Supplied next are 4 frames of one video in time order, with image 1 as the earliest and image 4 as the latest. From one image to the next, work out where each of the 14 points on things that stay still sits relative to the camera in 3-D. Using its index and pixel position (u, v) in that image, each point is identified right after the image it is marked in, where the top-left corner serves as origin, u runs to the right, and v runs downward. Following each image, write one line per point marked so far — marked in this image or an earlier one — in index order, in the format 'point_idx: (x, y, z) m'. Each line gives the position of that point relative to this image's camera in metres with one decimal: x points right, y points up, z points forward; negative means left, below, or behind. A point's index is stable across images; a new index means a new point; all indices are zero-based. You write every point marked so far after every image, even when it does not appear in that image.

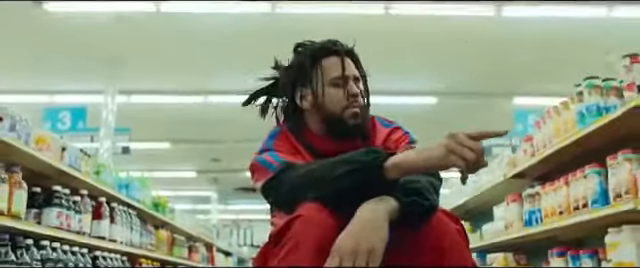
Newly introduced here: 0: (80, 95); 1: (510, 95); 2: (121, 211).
0: (-2.8, +0.5, +7.8) m
1: (+2.3, +0.5, +8.2) m
2: (-1.1, -0.5, +3.8) m
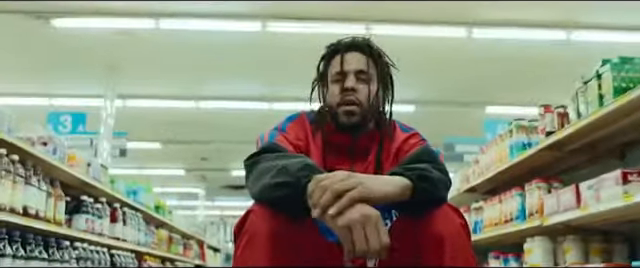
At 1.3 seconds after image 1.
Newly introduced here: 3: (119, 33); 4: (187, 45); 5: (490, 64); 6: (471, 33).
0: (-3.0, +0.4, +8.3) m
1: (+2.2, +0.4, +8.8) m
2: (-1.2, -0.5, +4.3) m
3: (-2.0, +1.0, +6.5) m
4: (-1.4, +0.9, +6.9) m
5: (+1.9, +0.8, +7.5) m
6: (+1.5, +1.0, +6.7) m
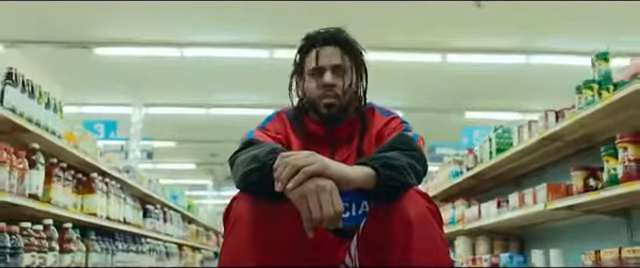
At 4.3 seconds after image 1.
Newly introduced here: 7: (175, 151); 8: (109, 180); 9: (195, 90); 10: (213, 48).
0: (-3.0, +0.4, +9.5) m
1: (+2.1, +0.4, +10.0) m
2: (-1.2, -0.7, +5.6) m
3: (-2.0, +0.9, +7.8) m
4: (-1.4, +0.8, +8.1) m
5: (+1.9, +0.7, +8.7) m
6: (+1.5, +0.9, +7.9) m
7: (-2.5, -0.3, +11.8) m
8: (-1.1, -0.2, +3.6) m
9: (-1.7, +0.6, +9.1) m
10: (-1.2, +1.0, +7.4) m
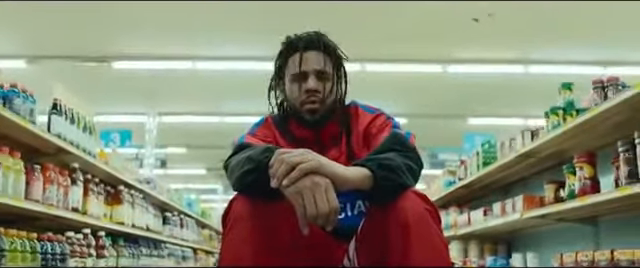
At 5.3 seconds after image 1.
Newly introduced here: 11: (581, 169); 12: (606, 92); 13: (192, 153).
0: (-2.9, +0.2, +9.9) m
1: (+2.2, +0.3, +10.4) m
2: (-1.2, -0.8, +5.9) m
3: (-1.9, +0.8, +8.2) m
4: (-1.3, +0.7, +8.5) m
5: (+2.0, +0.6, +9.1) m
6: (+1.6, +0.8, +8.2) m
7: (-2.4, -0.4, +12.2) m
8: (-1.1, -0.3, +4.0) m
9: (-1.6, +0.5, +9.5) m
10: (-1.1, +0.9, +7.8) m
11: (+1.0, -0.1, +2.6) m
12: (+1.0, +0.1, +2.3) m
13: (-2.3, -0.3, +11.9) m
